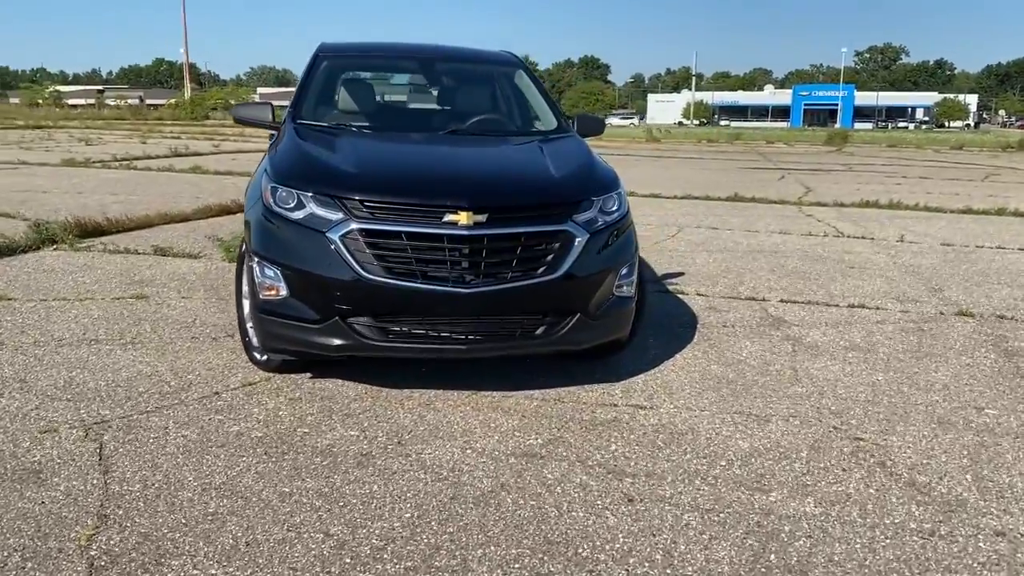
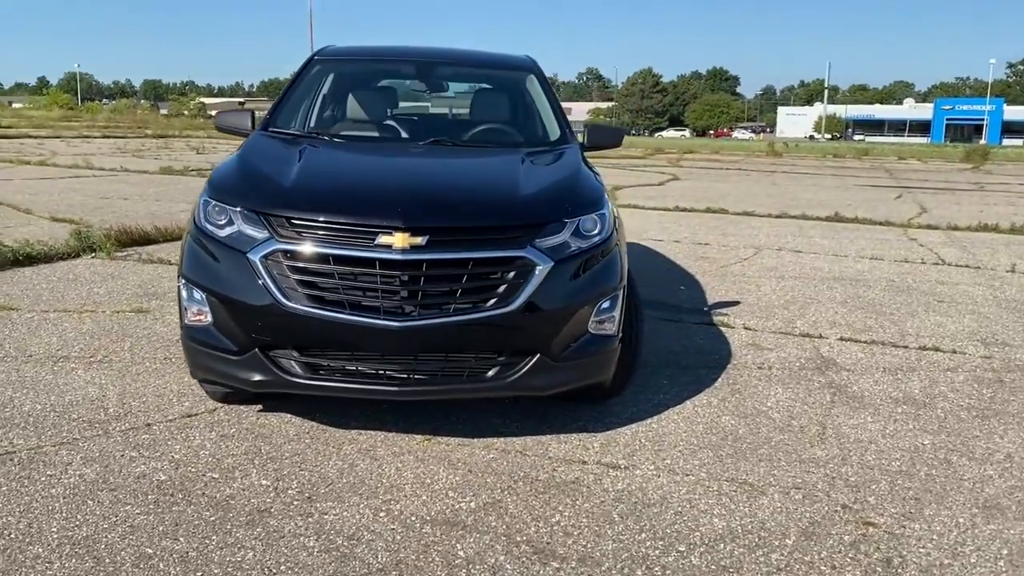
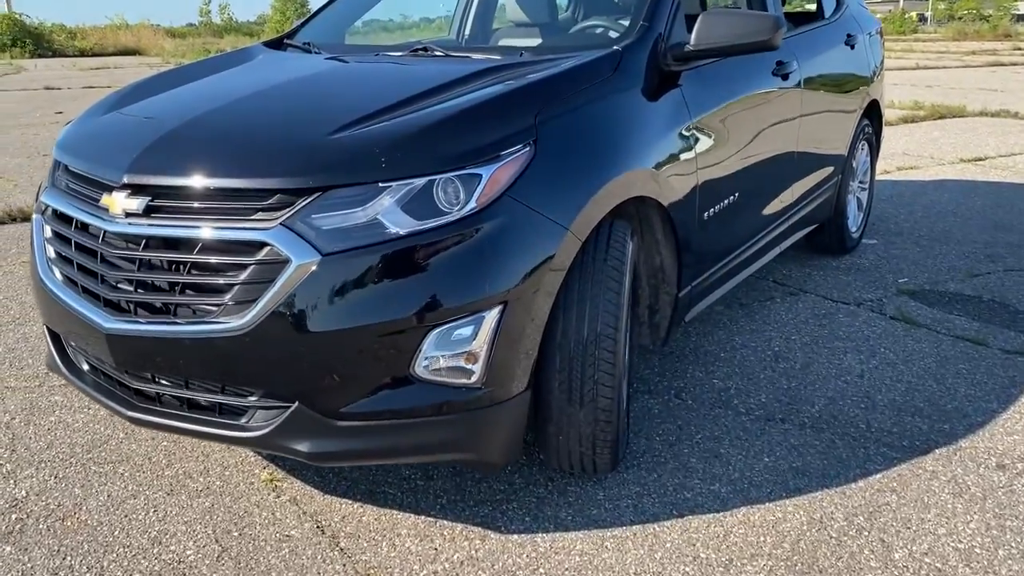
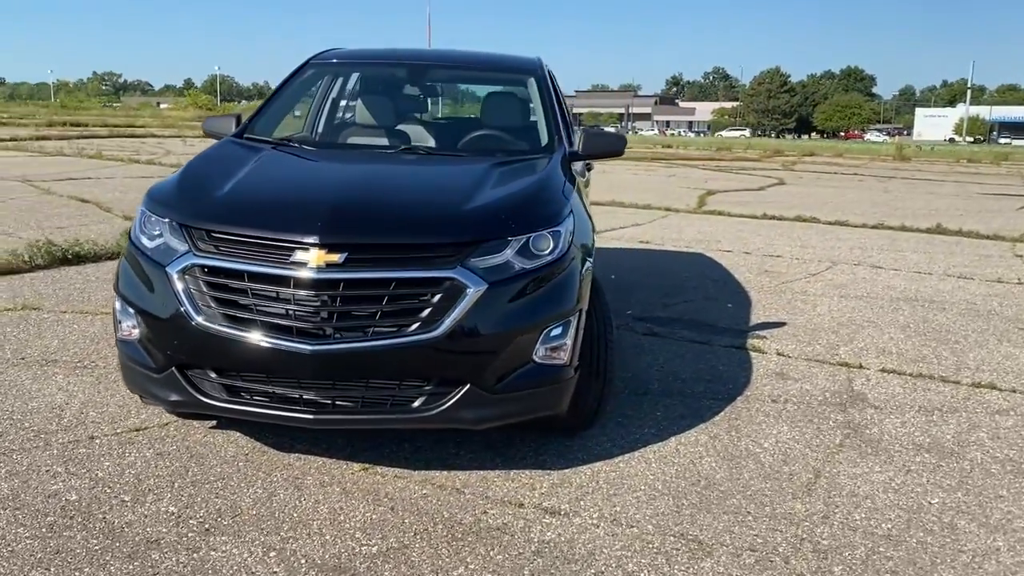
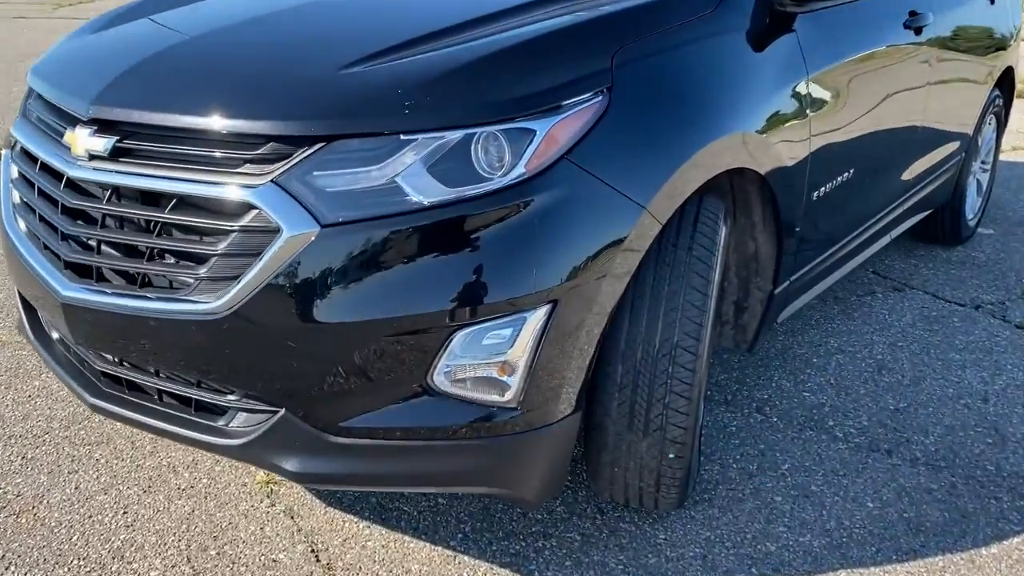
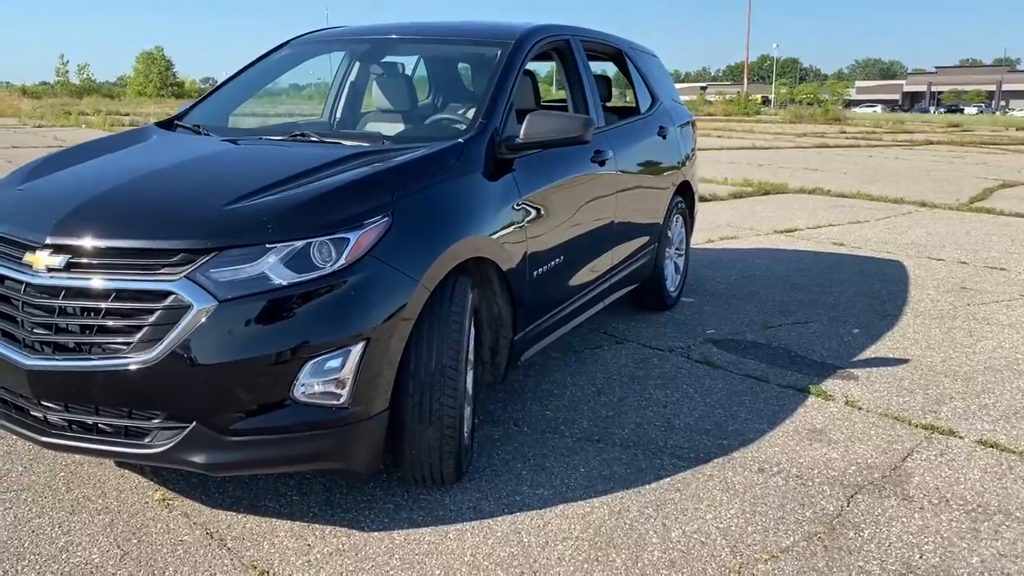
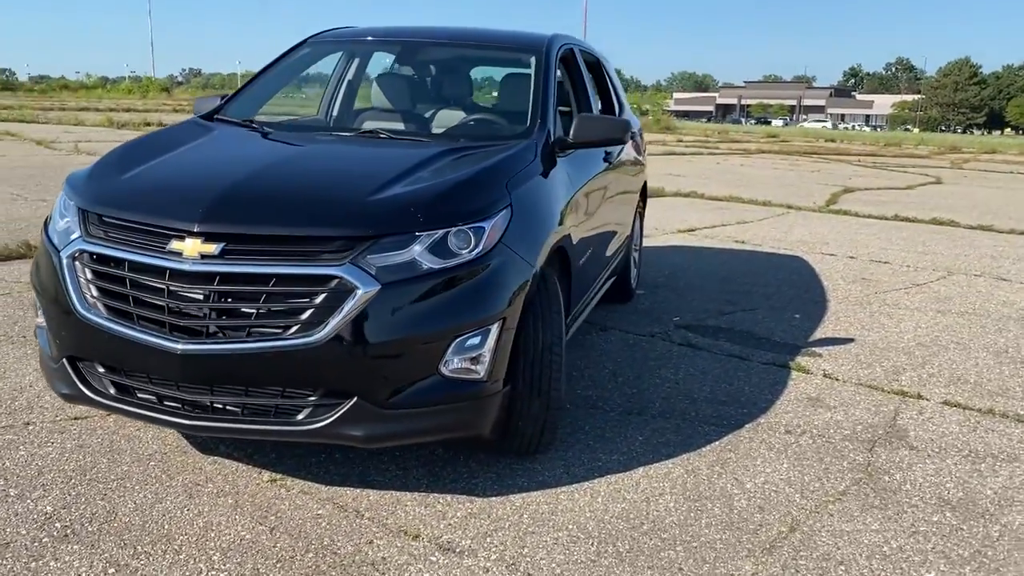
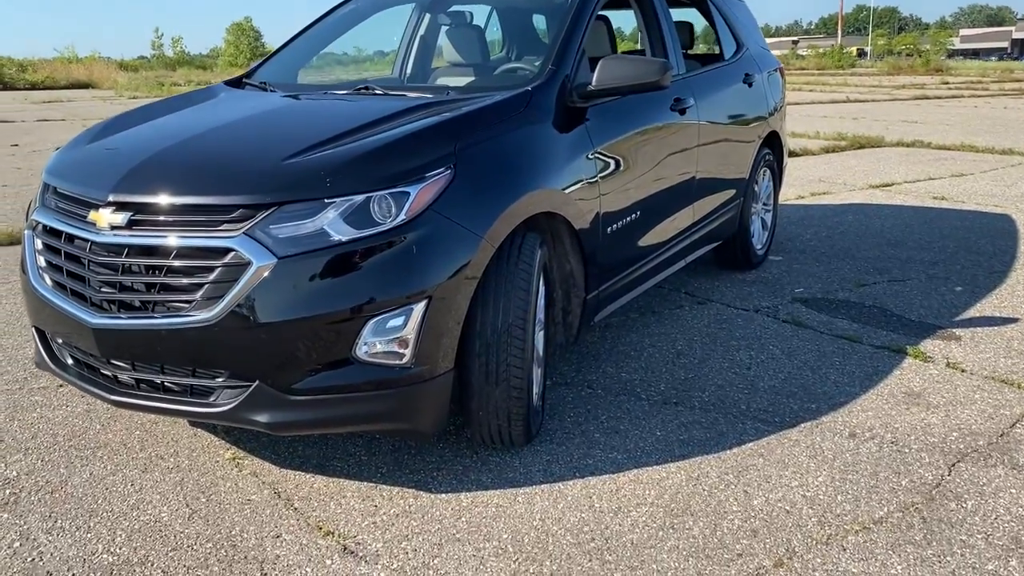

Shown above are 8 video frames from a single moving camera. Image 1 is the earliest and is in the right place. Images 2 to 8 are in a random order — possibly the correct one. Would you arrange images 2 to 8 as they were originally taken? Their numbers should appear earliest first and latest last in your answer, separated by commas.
2, 4, 7, 6, 8, 3, 5
